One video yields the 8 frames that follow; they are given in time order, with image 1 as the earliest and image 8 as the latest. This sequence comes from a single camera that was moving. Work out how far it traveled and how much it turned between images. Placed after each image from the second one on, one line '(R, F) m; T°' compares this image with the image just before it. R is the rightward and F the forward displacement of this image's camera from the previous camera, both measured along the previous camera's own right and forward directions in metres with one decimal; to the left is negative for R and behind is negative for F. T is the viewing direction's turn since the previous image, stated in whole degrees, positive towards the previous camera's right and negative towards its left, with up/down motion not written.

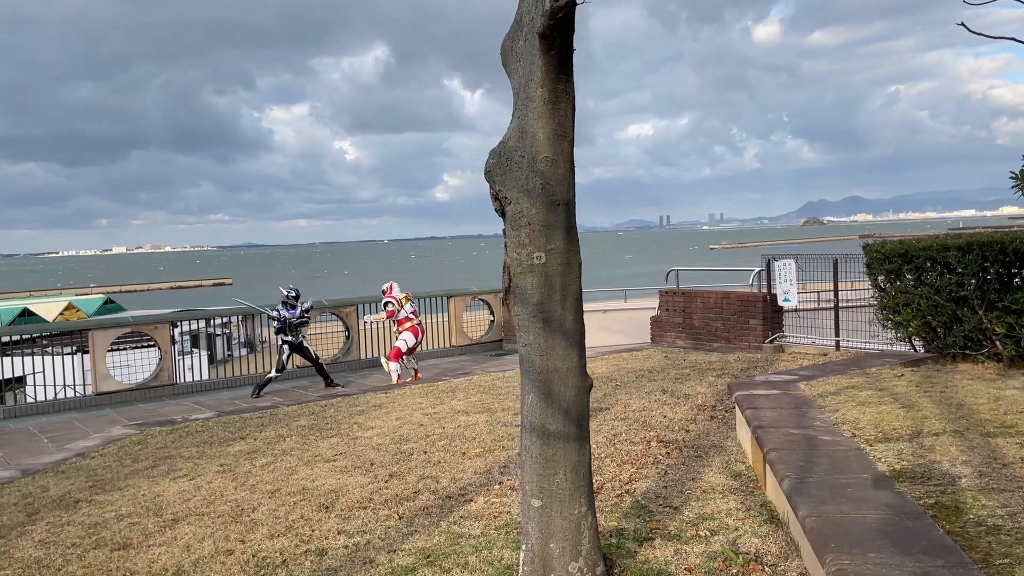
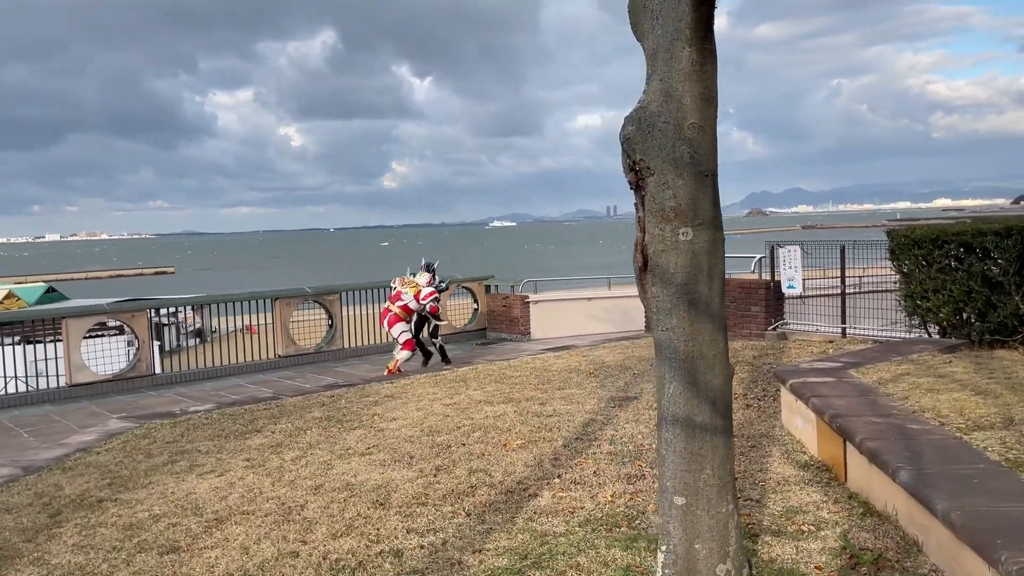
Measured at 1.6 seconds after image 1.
(-0.6, +0.3) m; +3°
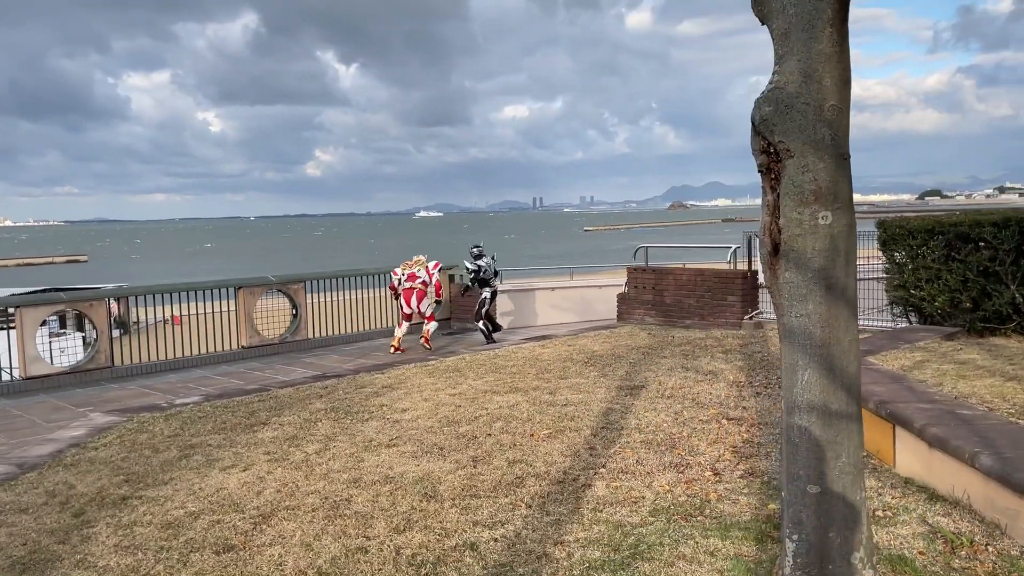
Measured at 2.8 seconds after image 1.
(-0.7, +0.1) m; +5°
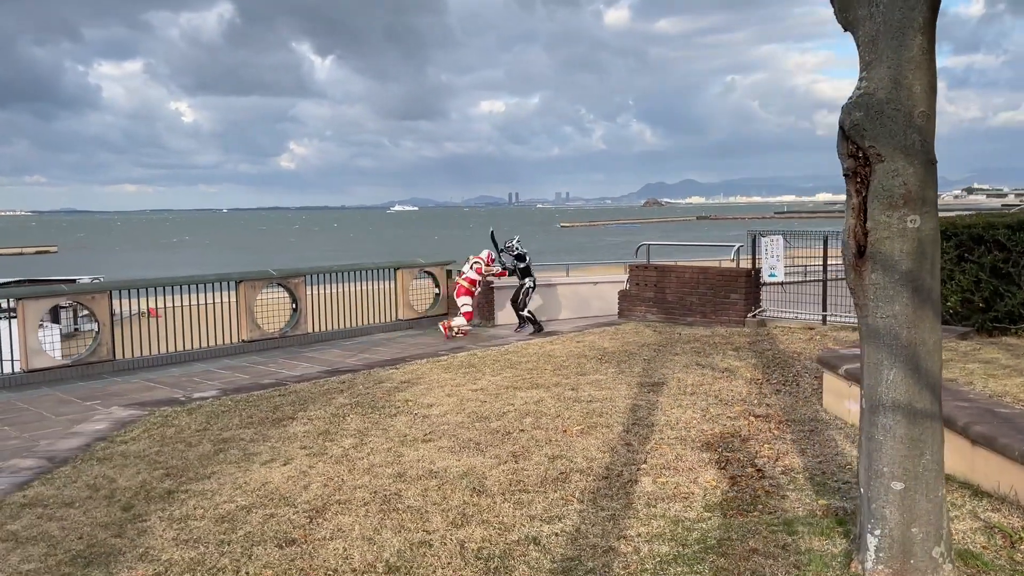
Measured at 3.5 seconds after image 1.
(-0.4, 0.0) m; +1°
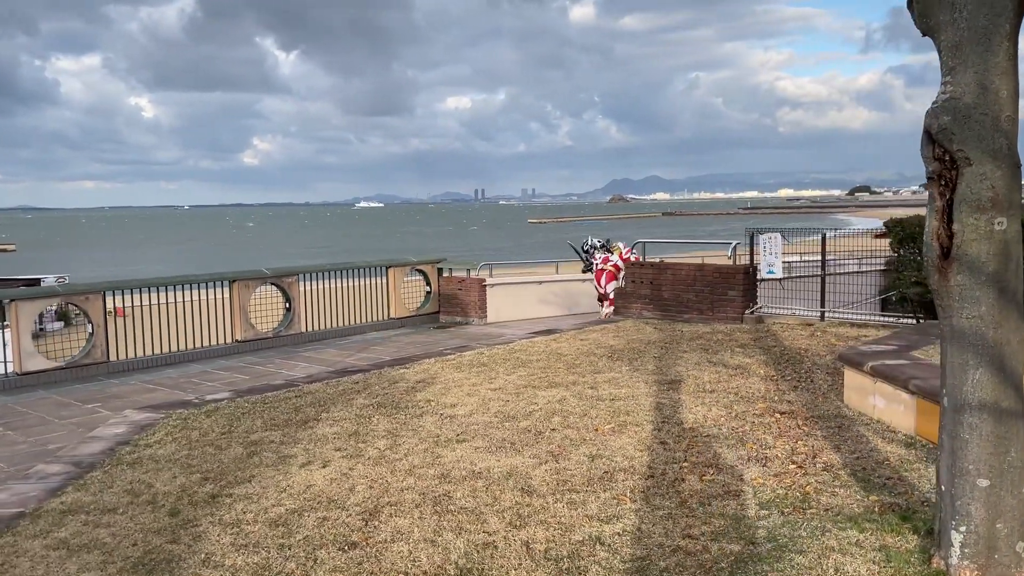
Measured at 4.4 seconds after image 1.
(-0.4, 0.0) m; +2°
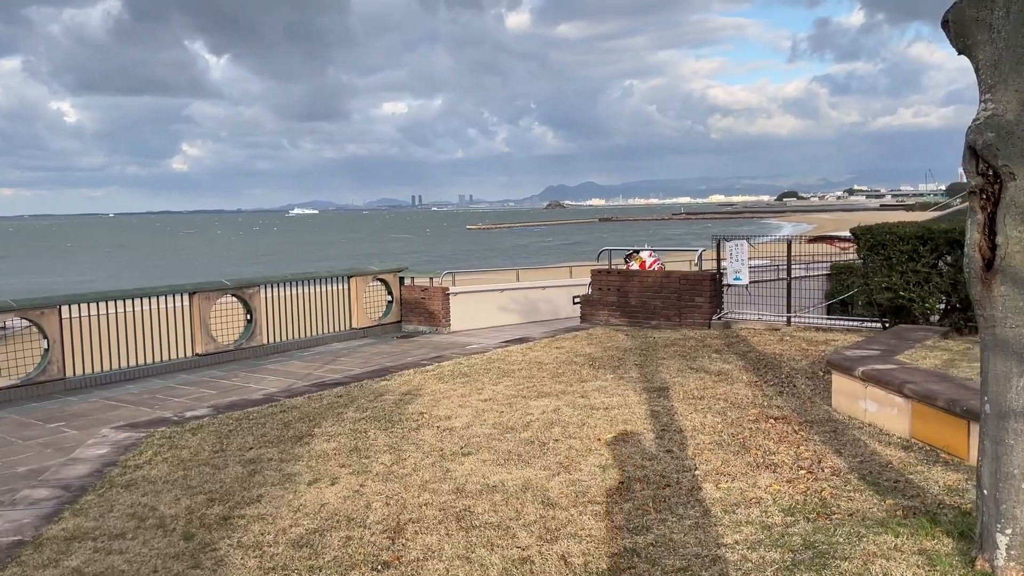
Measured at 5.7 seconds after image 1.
(-0.4, 0.0) m; +4°
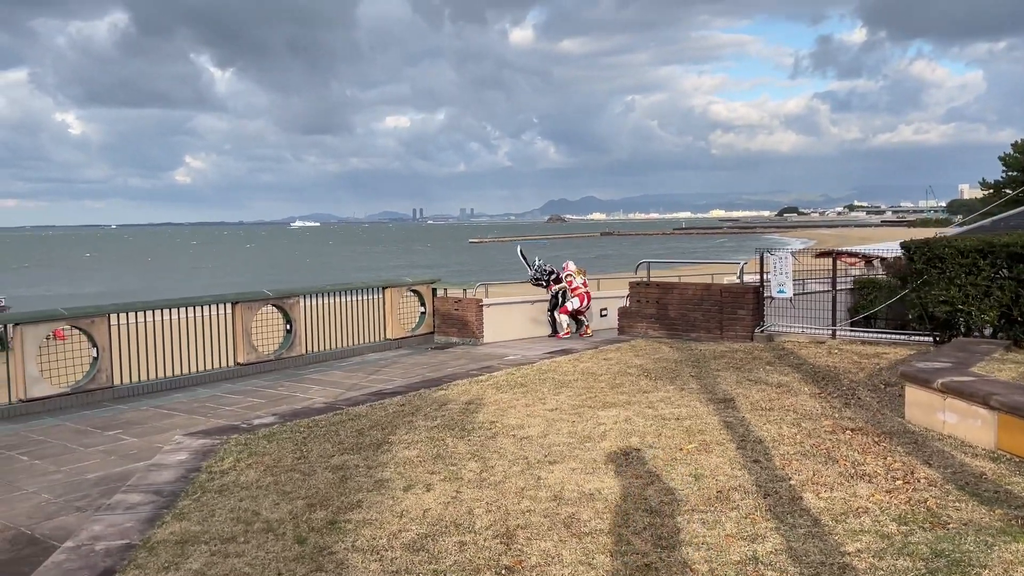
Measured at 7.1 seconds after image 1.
(-0.6, 0.0) m; -1°
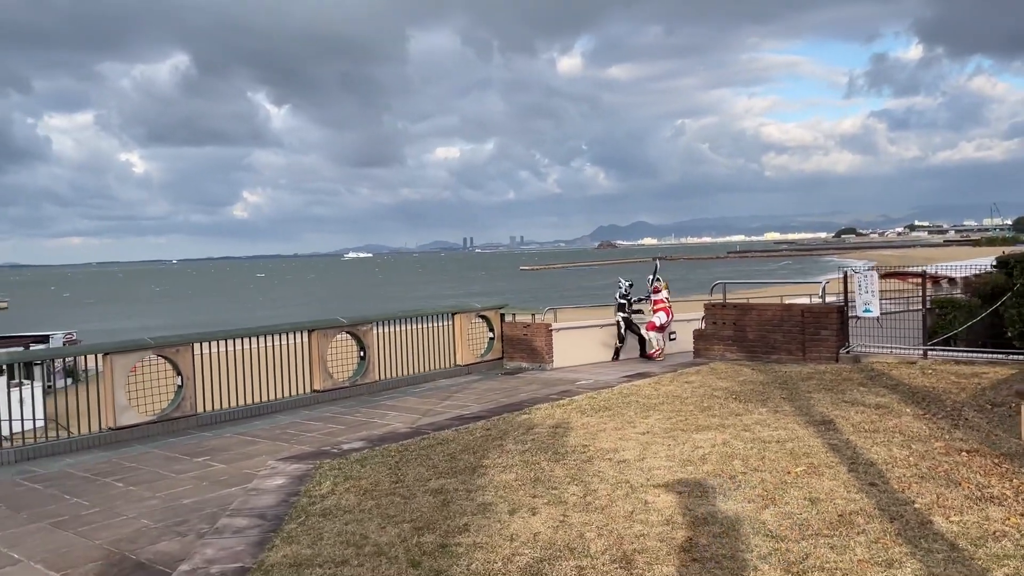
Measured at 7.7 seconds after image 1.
(-0.3, +0.1) m; -4°
